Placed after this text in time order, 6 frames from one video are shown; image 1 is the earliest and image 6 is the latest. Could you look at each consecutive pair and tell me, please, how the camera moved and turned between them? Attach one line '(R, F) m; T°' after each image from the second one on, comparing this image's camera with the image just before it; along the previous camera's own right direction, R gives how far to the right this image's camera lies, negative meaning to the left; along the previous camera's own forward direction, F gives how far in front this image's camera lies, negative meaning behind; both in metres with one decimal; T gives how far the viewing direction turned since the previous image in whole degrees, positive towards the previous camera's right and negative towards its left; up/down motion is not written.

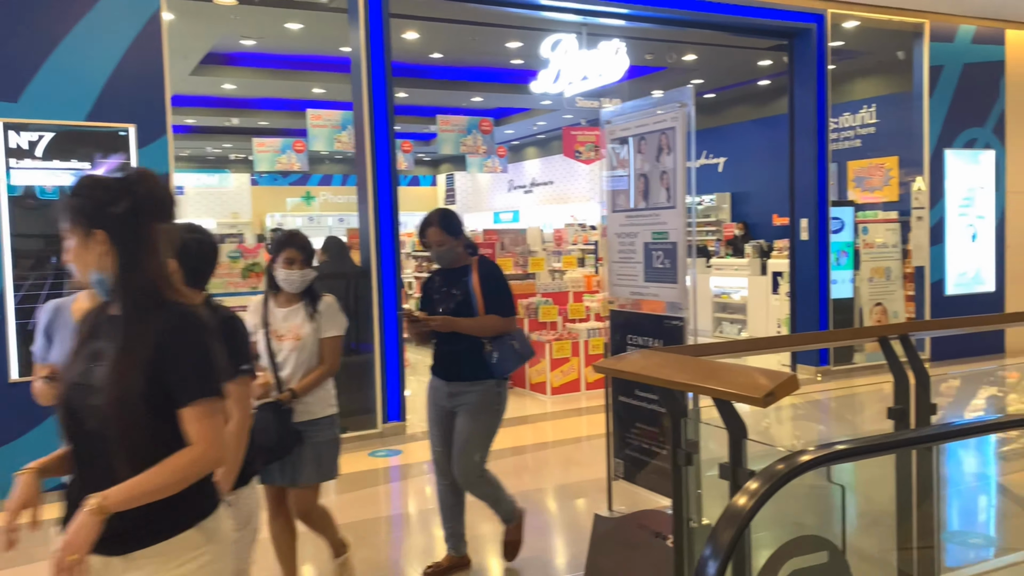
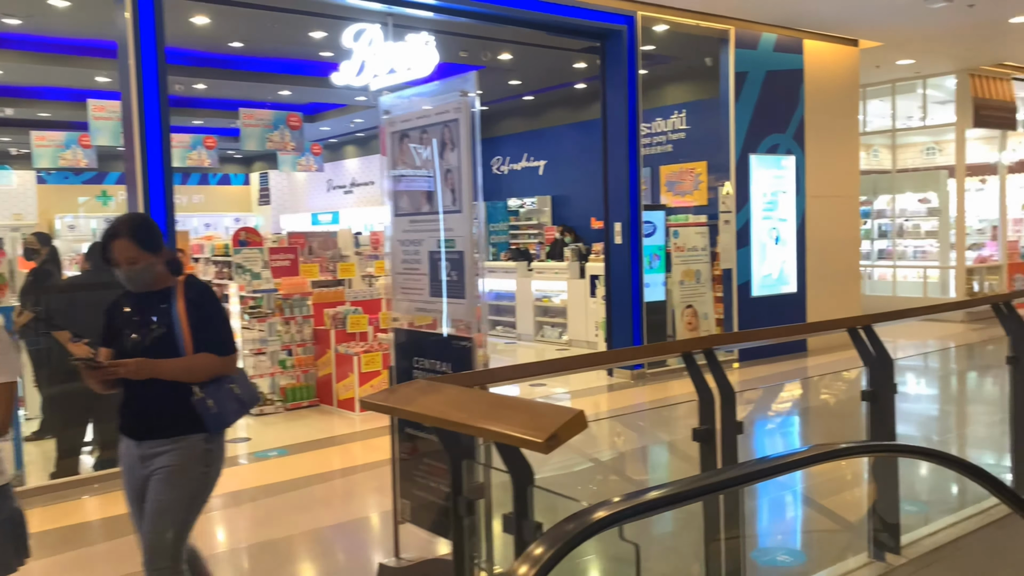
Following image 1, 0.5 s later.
(+0.2, +0.3) m; +11°
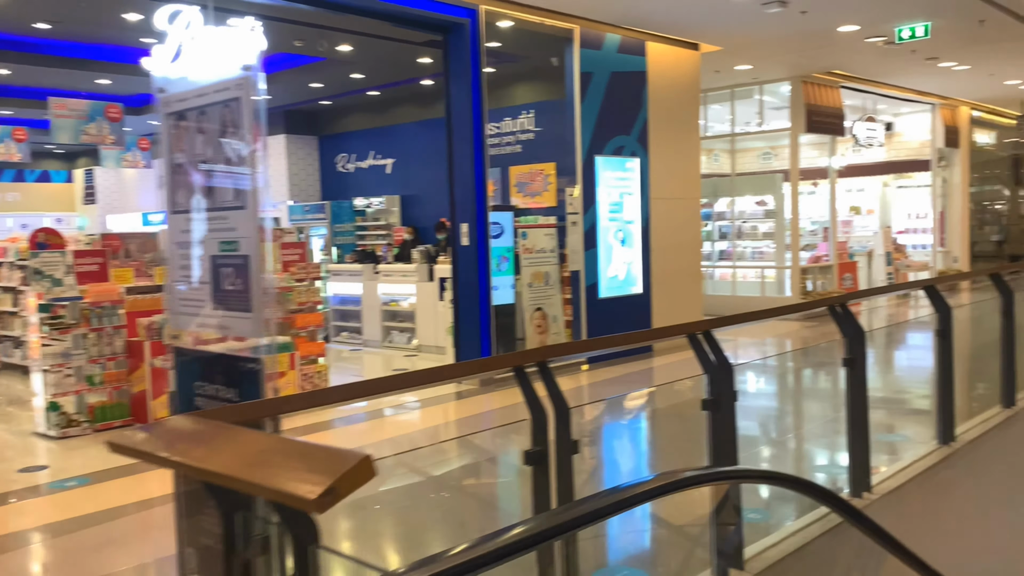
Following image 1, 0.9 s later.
(+0.1, +0.3) m; +9°
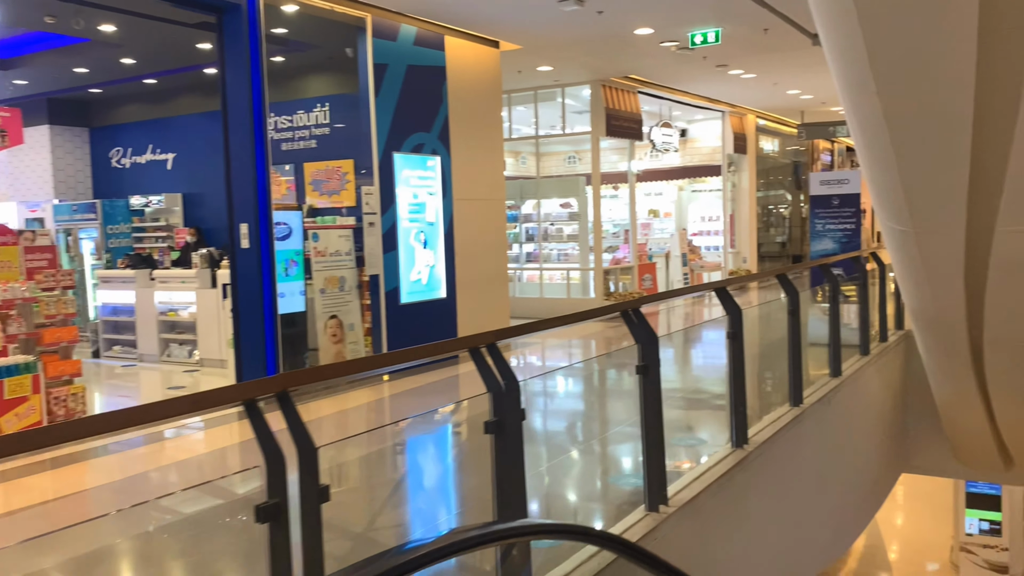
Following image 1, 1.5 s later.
(+0.2, +0.3) m; +12°
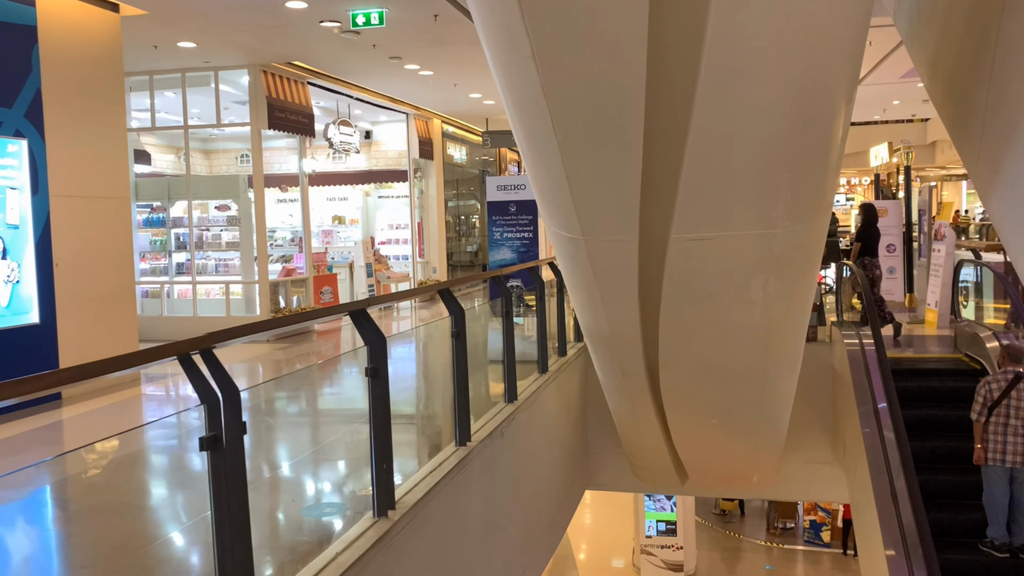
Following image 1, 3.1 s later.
(+0.4, +0.8) m; +19°
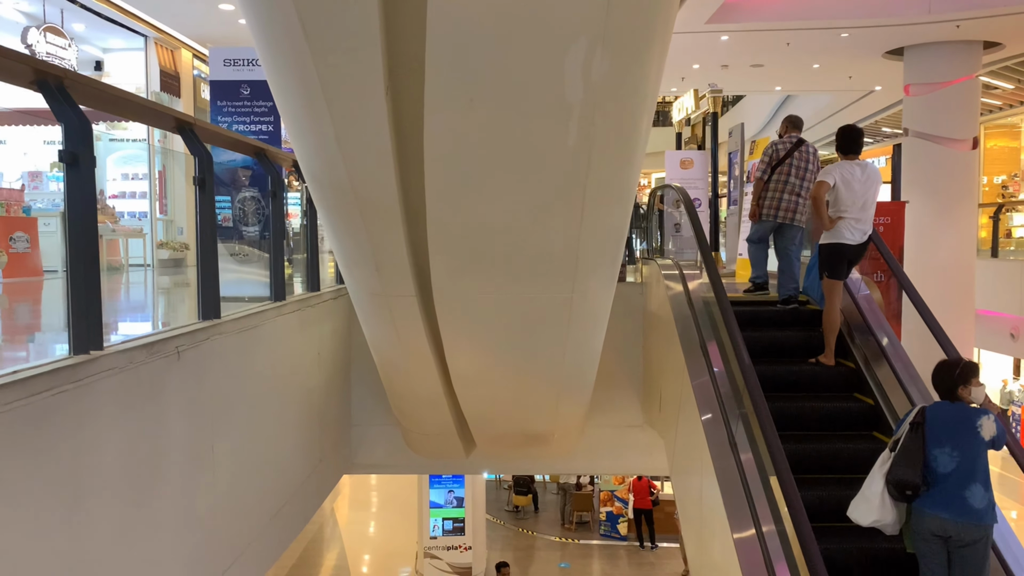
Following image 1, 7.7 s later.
(+0.3, +1.4) m; +13°
